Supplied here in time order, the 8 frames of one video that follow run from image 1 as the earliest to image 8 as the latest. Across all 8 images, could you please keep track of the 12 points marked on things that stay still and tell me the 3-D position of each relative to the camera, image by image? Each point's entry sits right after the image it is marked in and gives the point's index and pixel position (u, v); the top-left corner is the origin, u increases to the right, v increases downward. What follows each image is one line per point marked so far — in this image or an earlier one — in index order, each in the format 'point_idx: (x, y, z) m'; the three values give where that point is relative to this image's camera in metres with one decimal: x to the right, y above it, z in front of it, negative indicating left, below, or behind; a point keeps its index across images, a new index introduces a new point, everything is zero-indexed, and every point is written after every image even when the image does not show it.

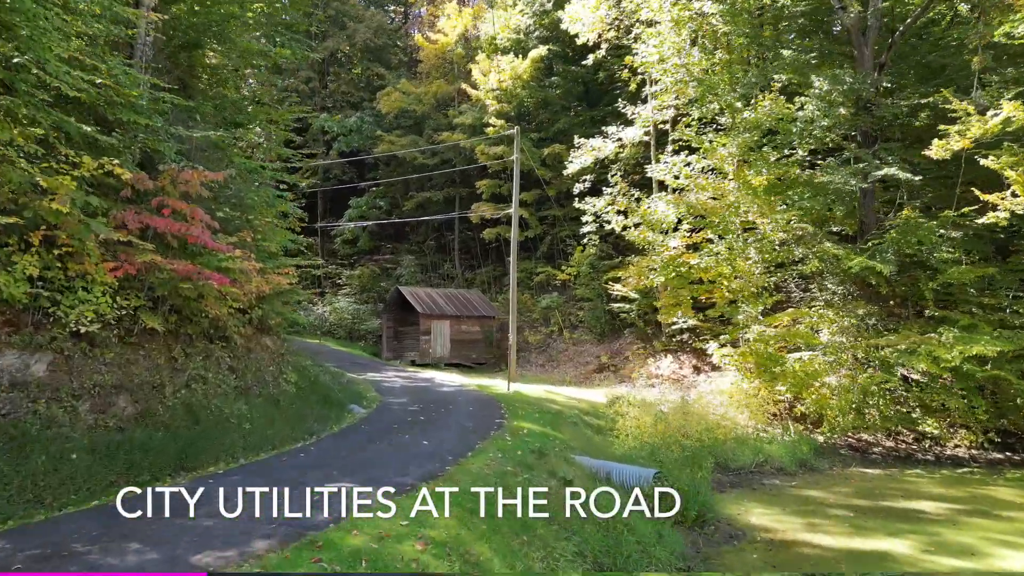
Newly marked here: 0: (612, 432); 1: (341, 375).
0: (+1.7, -2.4, +11.8) m
1: (-3.7, -1.9, +15.3) m
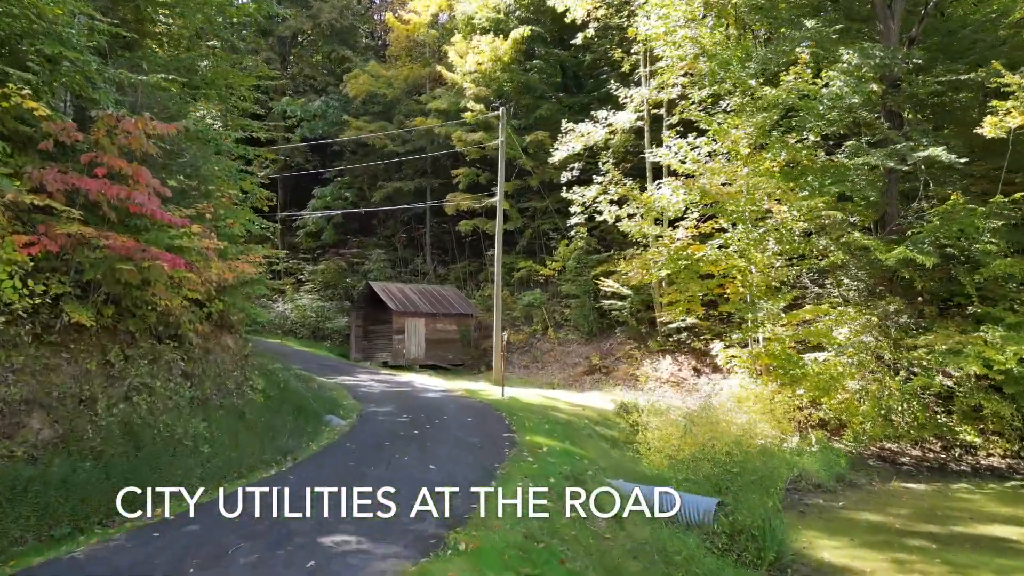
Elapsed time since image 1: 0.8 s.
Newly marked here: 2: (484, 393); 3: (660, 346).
0: (+1.8, -2.3, +10.3) m
1: (-3.8, -1.8, +13.4) m
2: (-0.5, -2.0, +13.8) m
3: (+3.7, -1.5, +18.2) m
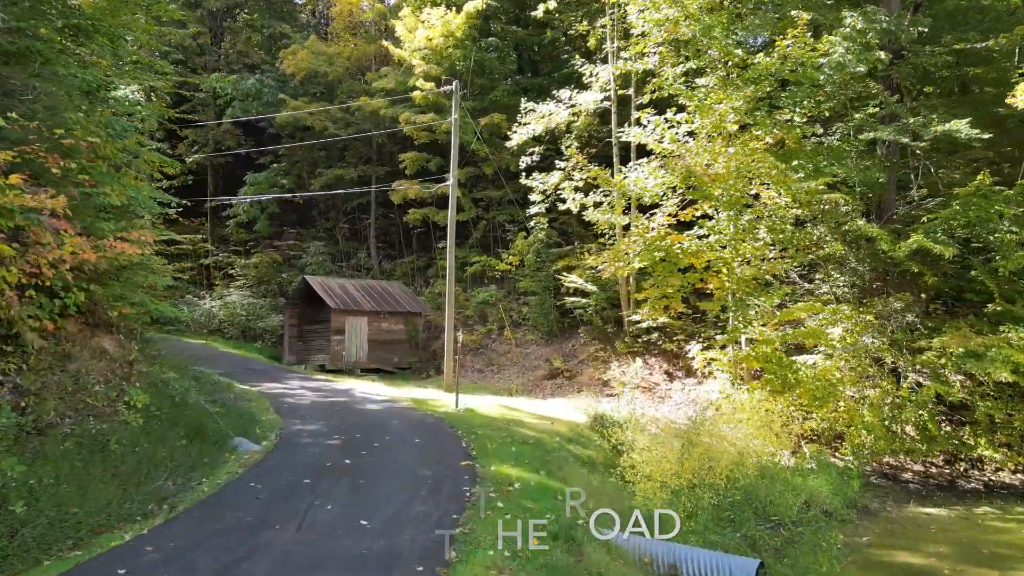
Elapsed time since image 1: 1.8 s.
0: (+1.3, -2.2, +8.5) m
1: (-4.6, -1.7, +11.2) m
2: (-1.3, -1.9, +11.8) m
3: (+2.7, -1.4, +16.6) m
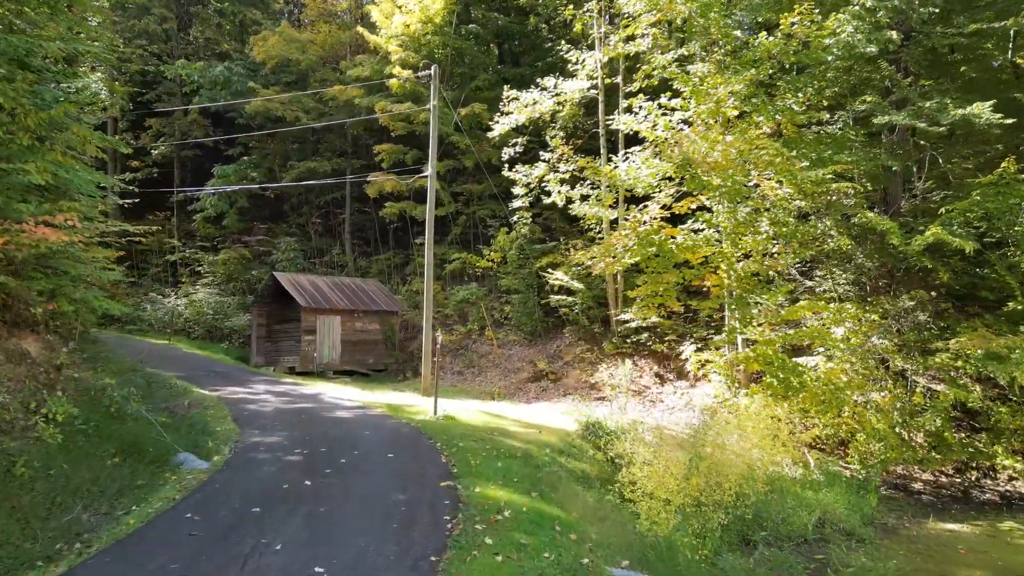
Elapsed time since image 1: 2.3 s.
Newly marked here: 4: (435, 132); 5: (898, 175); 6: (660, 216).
0: (+1.1, -2.1, +7.6) m
1: (-4.8, -1.6, +10.2) m
2: (-1.5, -1.9, +10.8) m
3: (+2.3, -1.4, +15.7) m
4: (-2.0, +3.9, +18.1) m
5: (+6.2, +1.8, +11.4) m
6: (+2.6, +1.3, +12.4) m
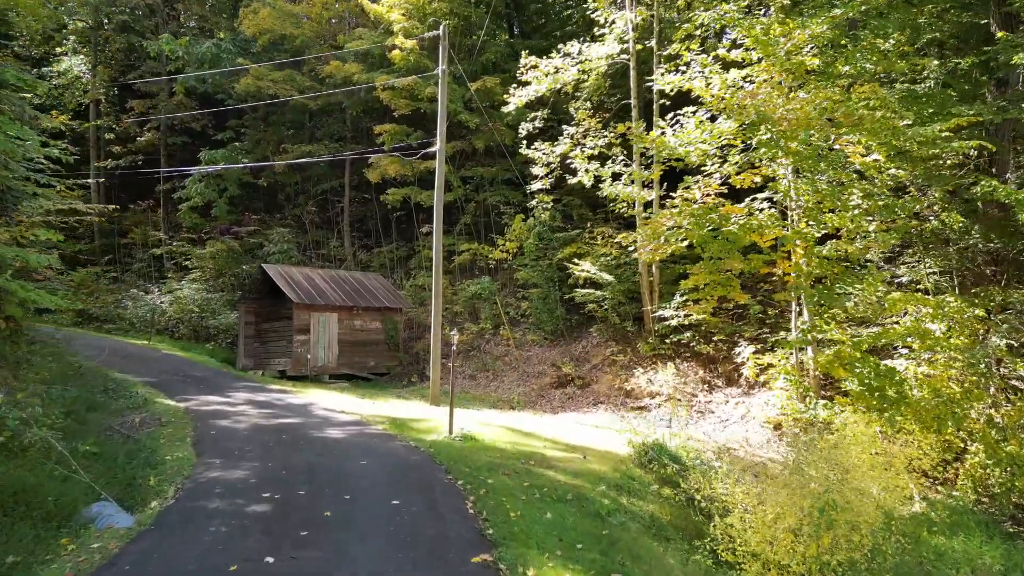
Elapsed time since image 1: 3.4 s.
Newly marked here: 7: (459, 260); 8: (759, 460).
0: (+1.5, -2.0, +5.6) m
1: (-4.4, -1.4, +8.1) m
2: (-1.1, -1.7, +8.8) m
3: (+2.7, -1.2, +13.6) m
4: (-1.5, +4.1, +16.1) m
5: (+6.6, +2.0, +9.3) m
6: (+3.0, +1.4, +10.4) m
7: (-1.4, +0.7, +18.6) m
8: (+2.6, -1.8, +7.6) m
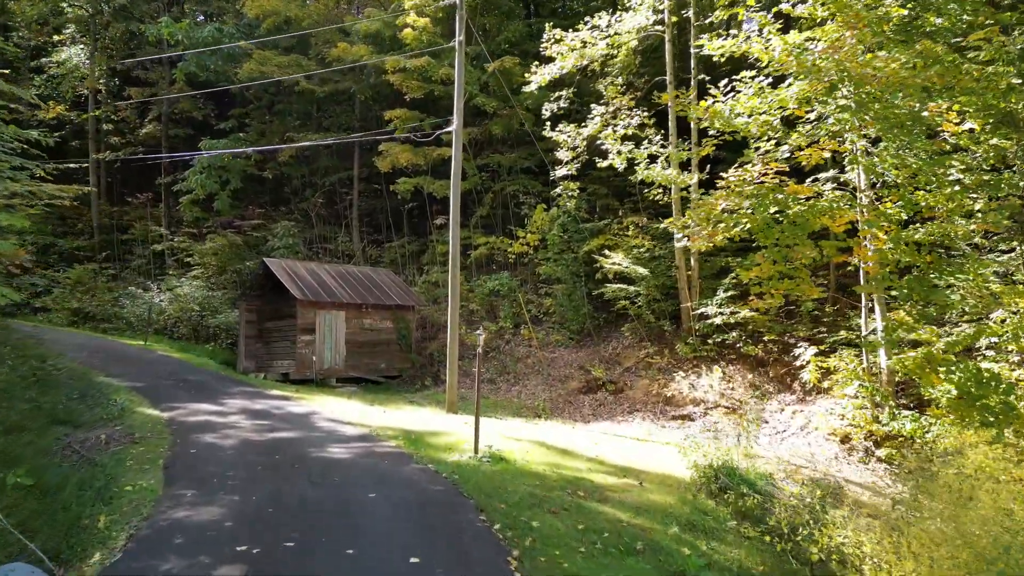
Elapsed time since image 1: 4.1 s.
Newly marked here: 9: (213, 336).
0: (+1.8, -1.9, +4.2) m
1: (-4.0, -1.4, +6.9) m
2: (-0.8, -1.6, +7.5) m
3: (+3.1, -1.1, +12.3) m
4: (-1.1, +4.2, +14.8) m
5: (+6.9, +2.1, +7.9) m
6: (+3.3, +1.5, +9.0) m
7: (-0.9, +0.8, +17.3) m
8: (+3.0, -1.7, +6.2) m
9: (-8.0, -1.3, +19.0) m
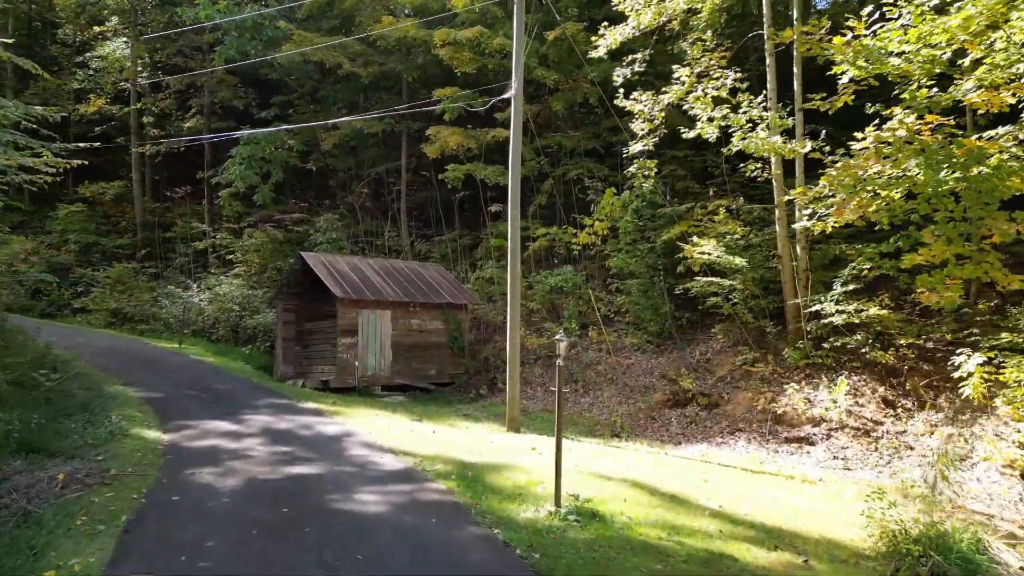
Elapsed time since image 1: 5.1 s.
0: (+2.3, -1.8, +2.2) m
1: (-3.4, -1.3, +5.2) m
2: (-0.1, -1.5, +5.6) m
3: (+4.1, -1.0, +10.1) m
4: (+0.1, +4.3, +12.9) m
5: (+7.6, +2.2, +5.5) m
6: (+4.1, +1.6, +6.8) m
7: (+0.5, +0.9, +15.4) m
8: (+3.6, -1.6, +4.1) m
9: (-6.4, -1.2, +17.7) m
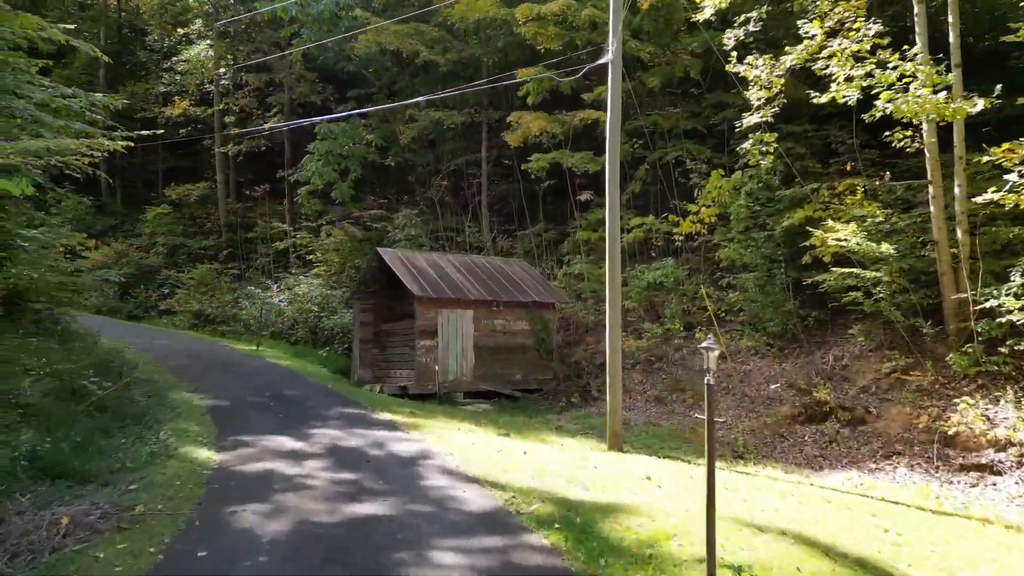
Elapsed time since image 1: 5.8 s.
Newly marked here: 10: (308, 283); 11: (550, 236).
0: (+2.6, -1.7, +0.6) m
1: (-2.7, -1.3, +4.2) m
2: (+0.7, -1.5, +4.2) m
3: (+5.3, -0.9, +8.3) m
4: (+1.6, +4.3, +11.5) m
5: (+8.3, +2.3, +3.3) m
6: (+4.9, +1.7, +5.0) m
7: (+2.3, +1.0, +13.9) m
8: (+4.1, -1.5, +2.3) m
9: (-4.3, -1.2, +16.9) m
10: (-5.2, +0.2, +18.2) m
11: (+1.0, +1.3, +18.3) m
